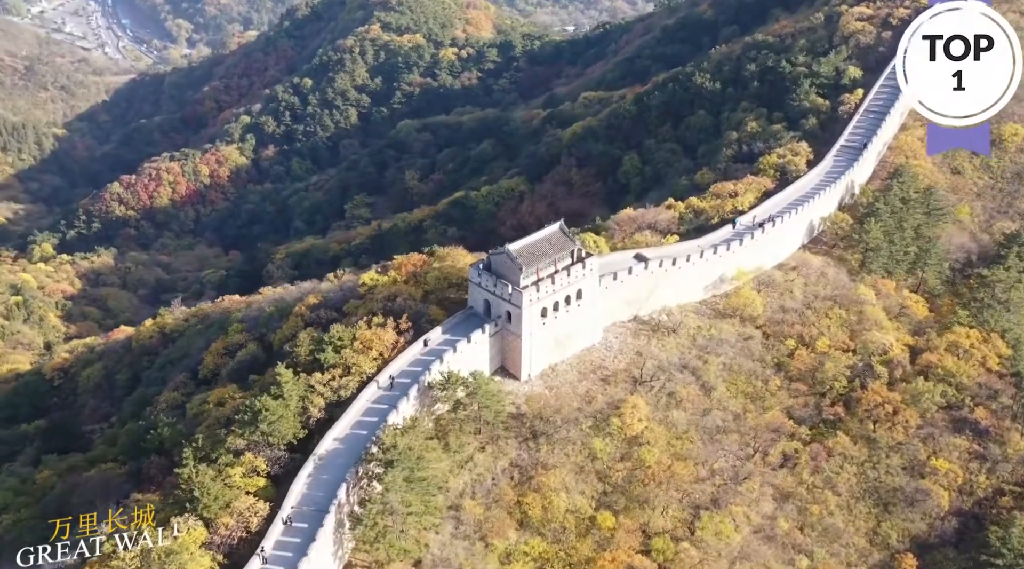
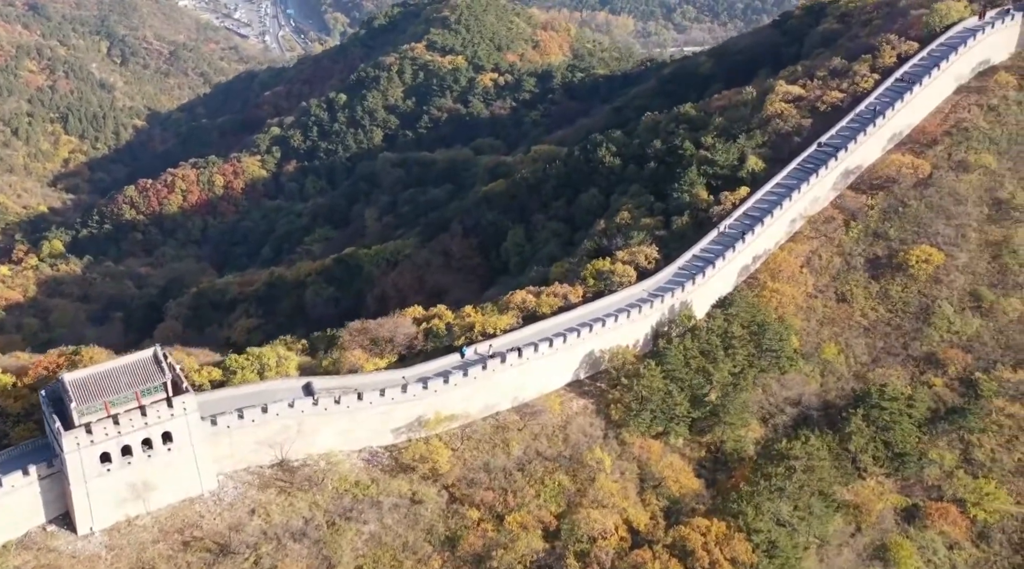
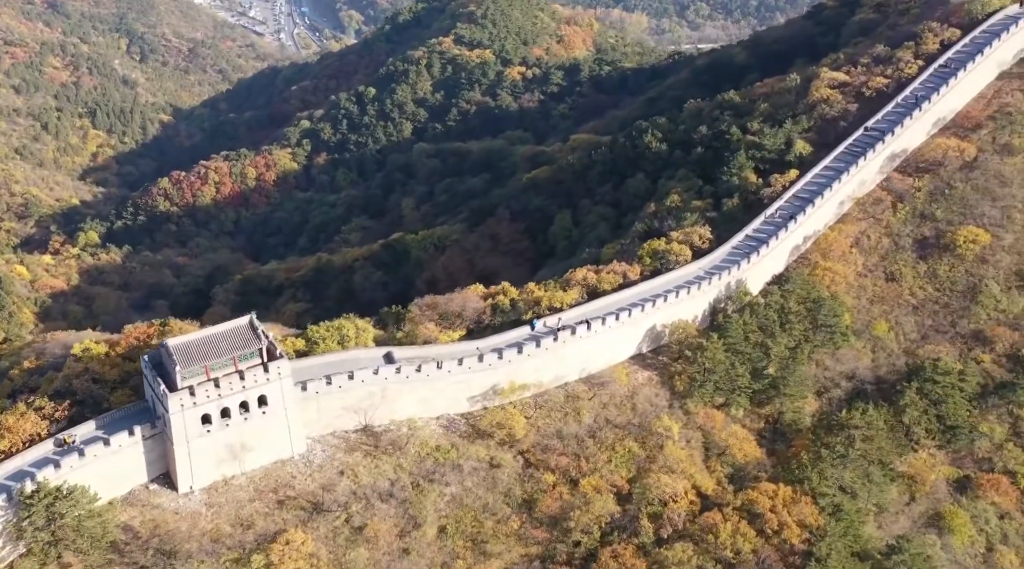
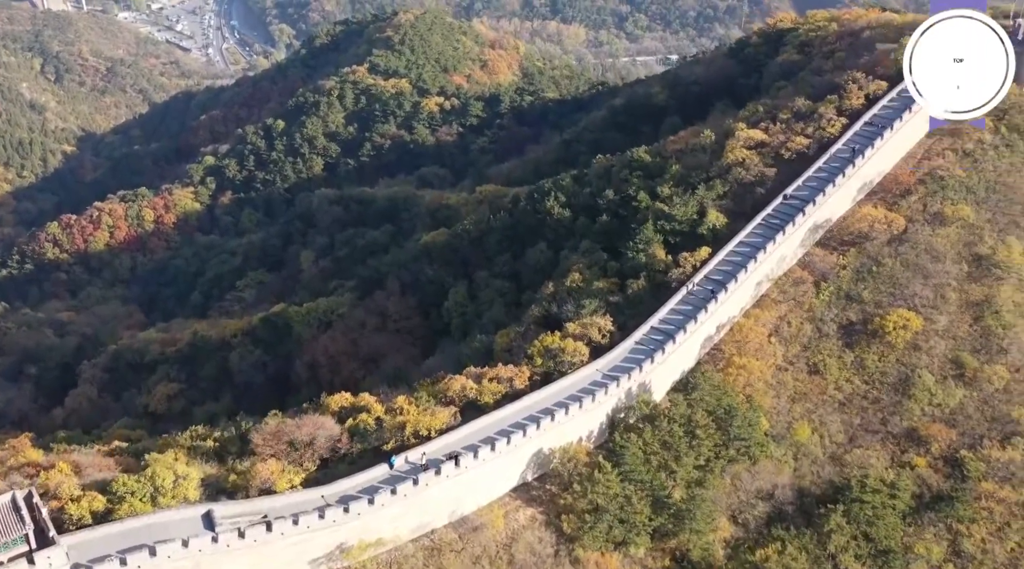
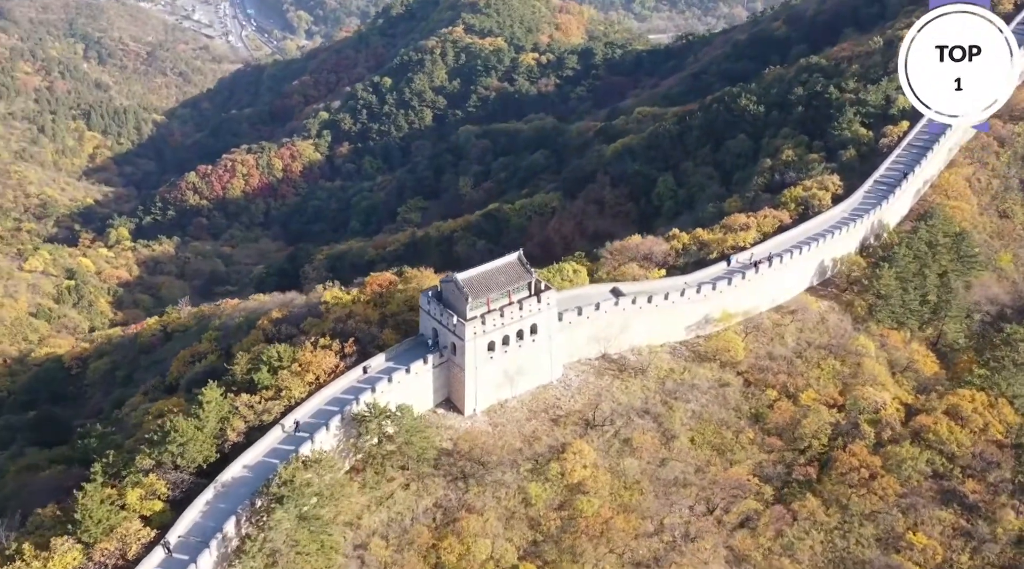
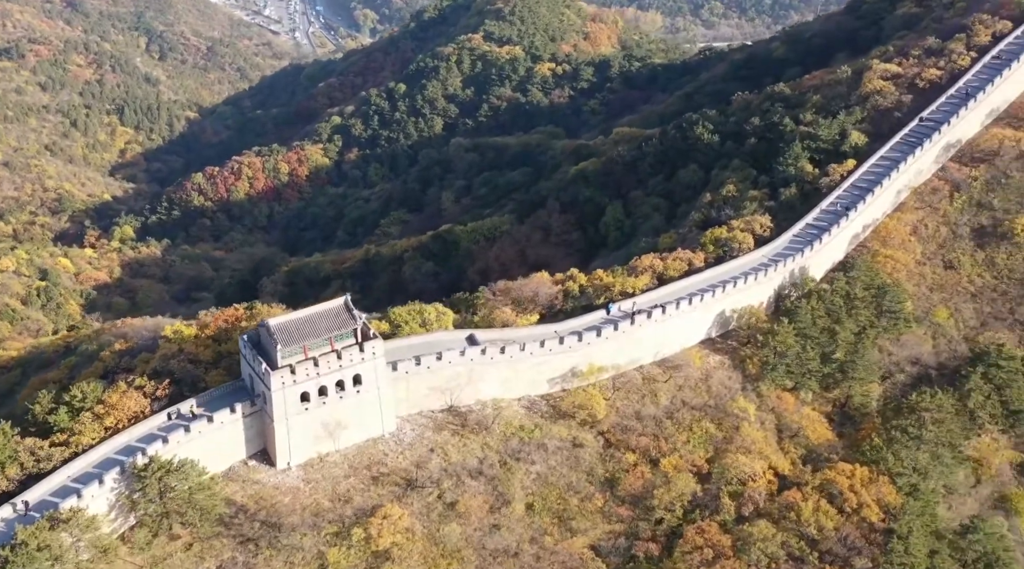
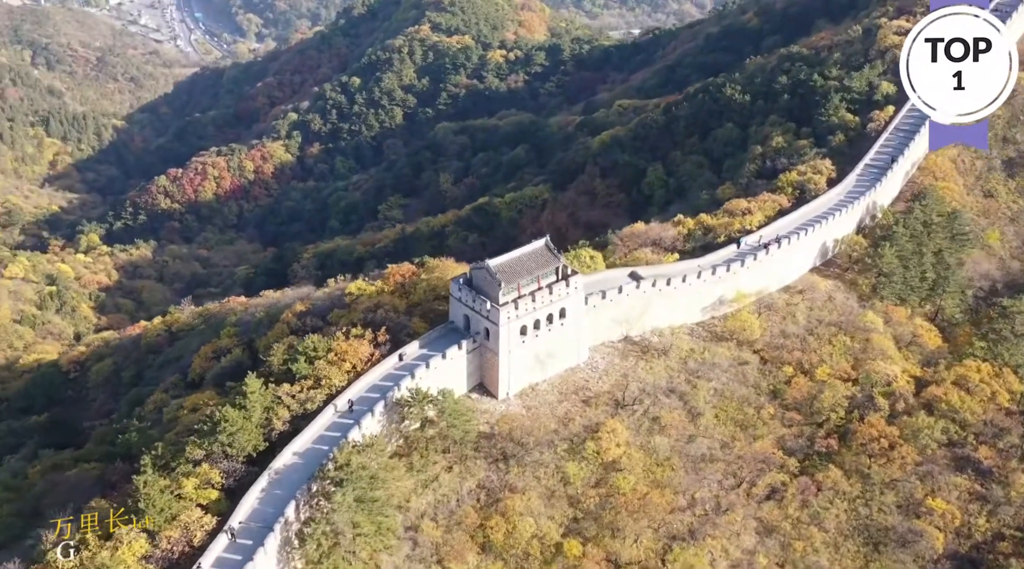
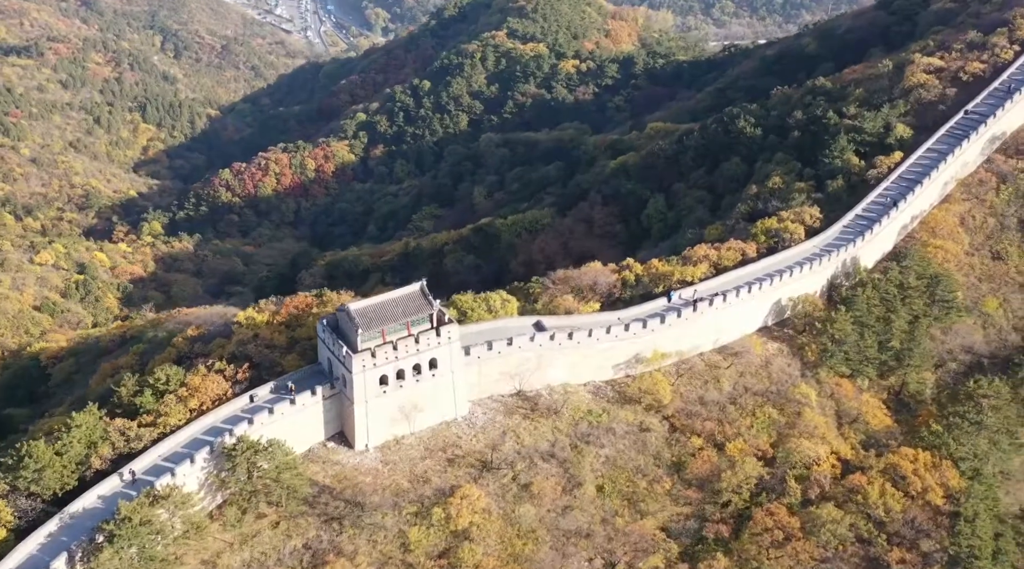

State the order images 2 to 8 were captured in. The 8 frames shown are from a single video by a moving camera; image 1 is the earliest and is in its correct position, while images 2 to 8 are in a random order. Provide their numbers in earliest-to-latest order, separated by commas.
7, 5, 8, 6, 3, 2, 4
